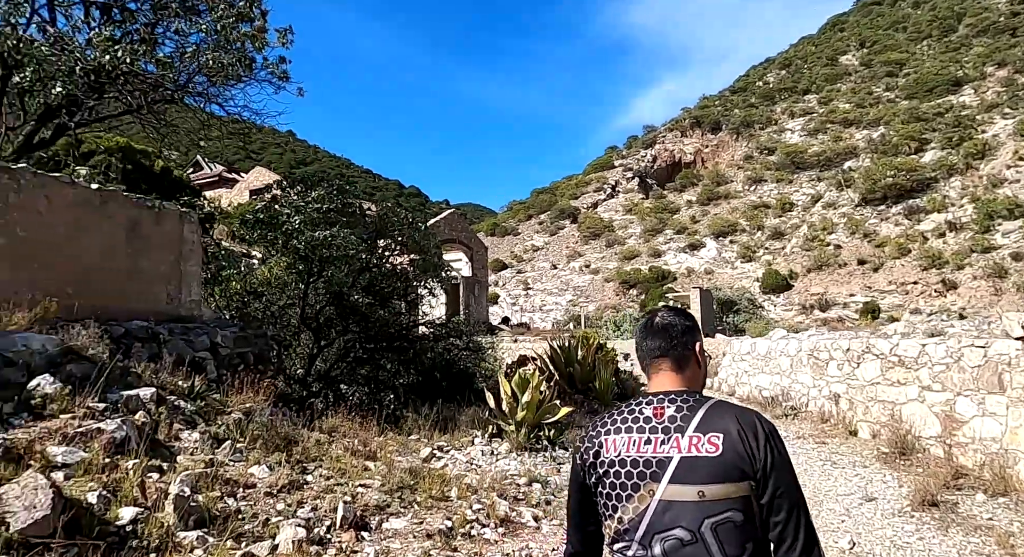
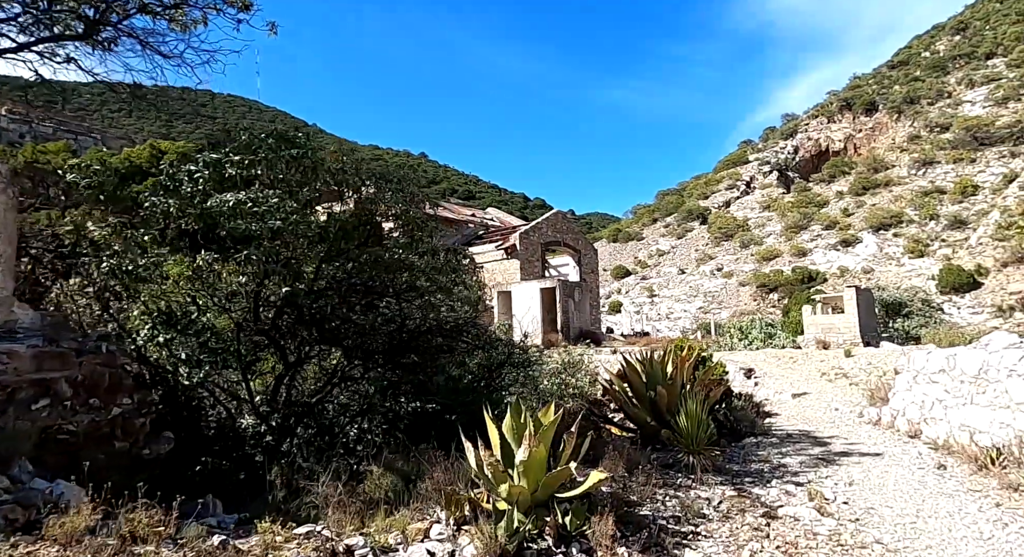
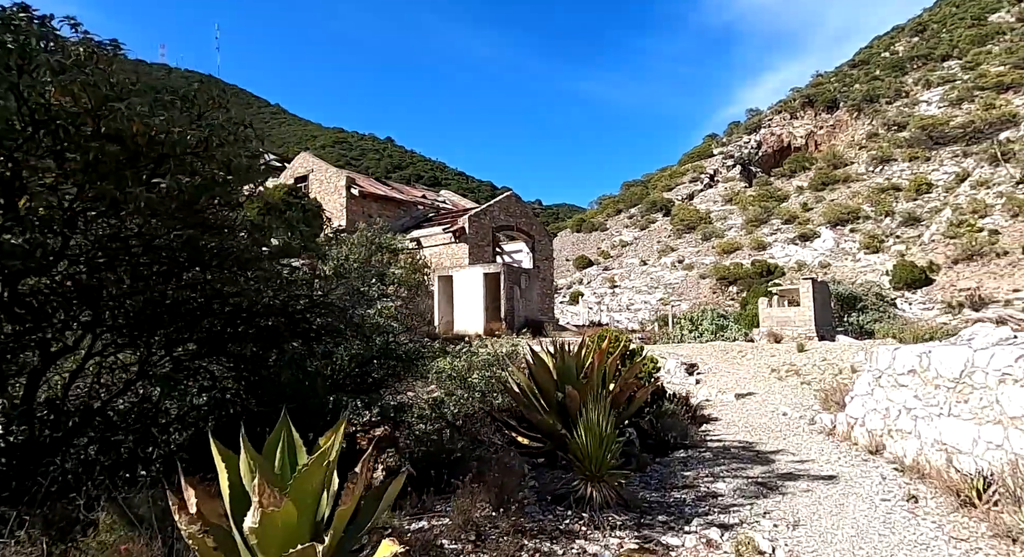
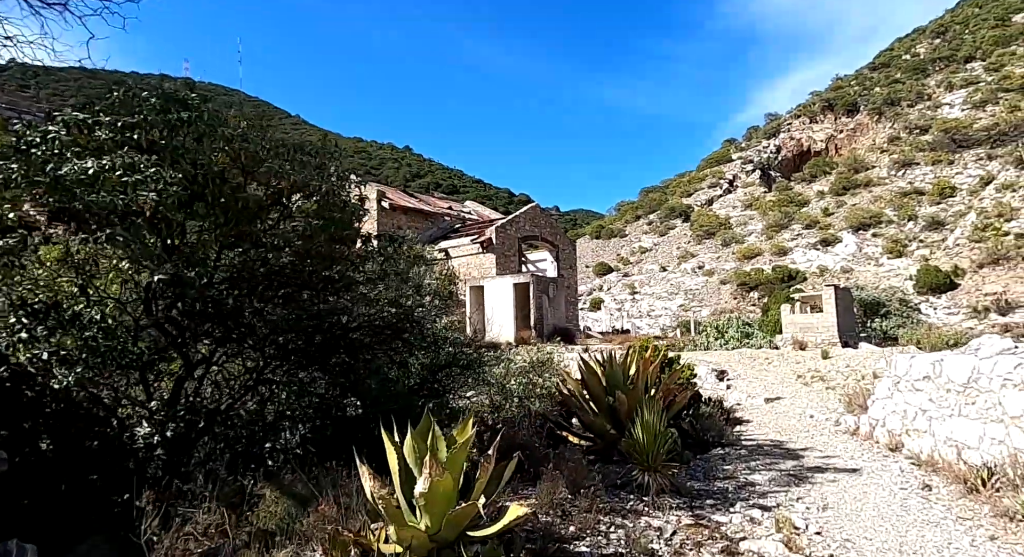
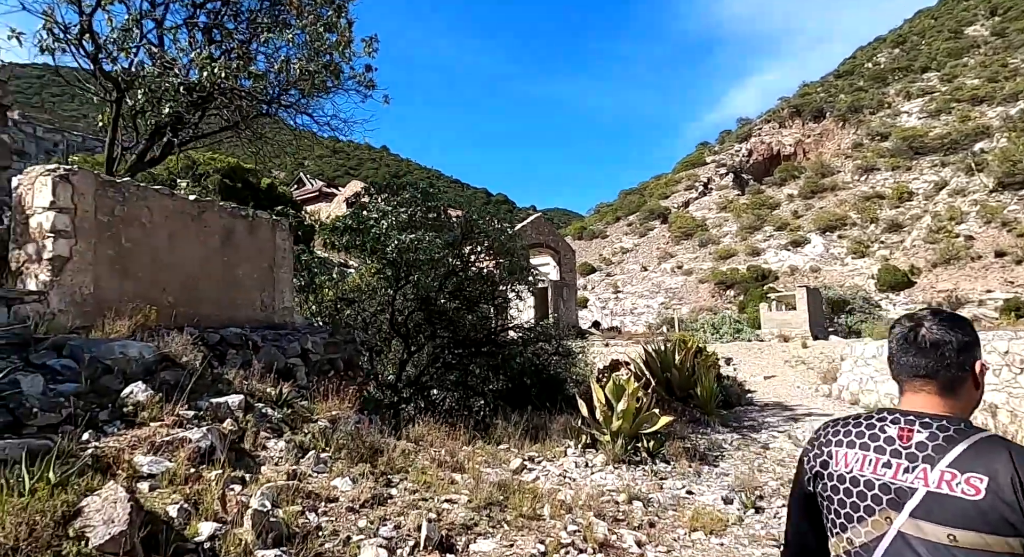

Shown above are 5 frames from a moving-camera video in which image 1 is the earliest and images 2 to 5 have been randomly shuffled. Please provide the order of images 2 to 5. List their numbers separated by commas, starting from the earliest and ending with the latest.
5, 2, 4, 3
